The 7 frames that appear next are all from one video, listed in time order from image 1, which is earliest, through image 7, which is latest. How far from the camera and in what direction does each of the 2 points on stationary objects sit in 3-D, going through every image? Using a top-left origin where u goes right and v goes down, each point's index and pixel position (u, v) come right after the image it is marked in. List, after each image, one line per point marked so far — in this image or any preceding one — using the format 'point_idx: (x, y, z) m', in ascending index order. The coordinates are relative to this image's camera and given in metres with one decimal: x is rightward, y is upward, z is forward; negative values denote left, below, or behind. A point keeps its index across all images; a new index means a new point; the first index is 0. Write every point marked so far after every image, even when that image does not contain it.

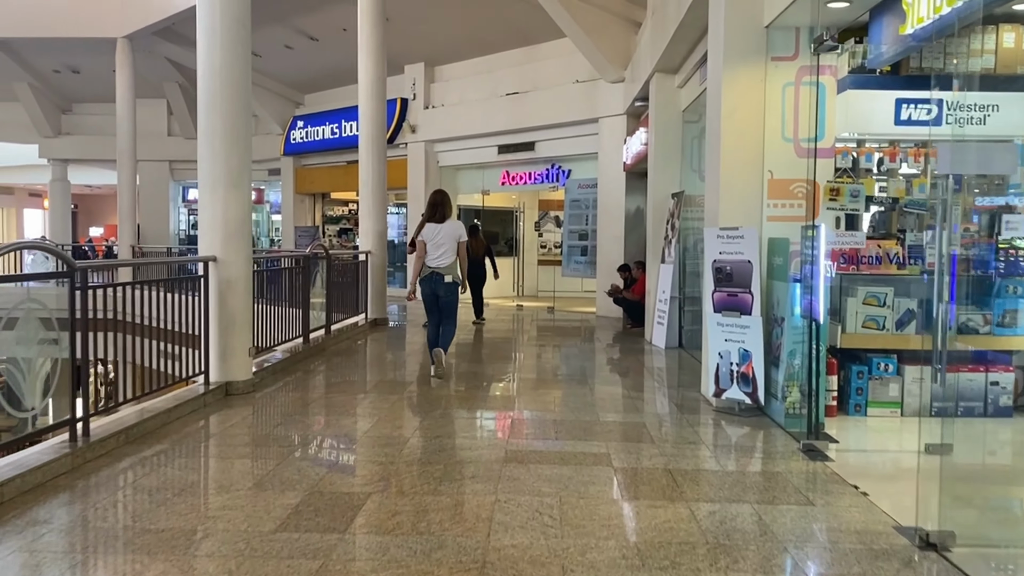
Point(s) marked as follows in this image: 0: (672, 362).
0: (+1.4, -0.7, +7.6) m
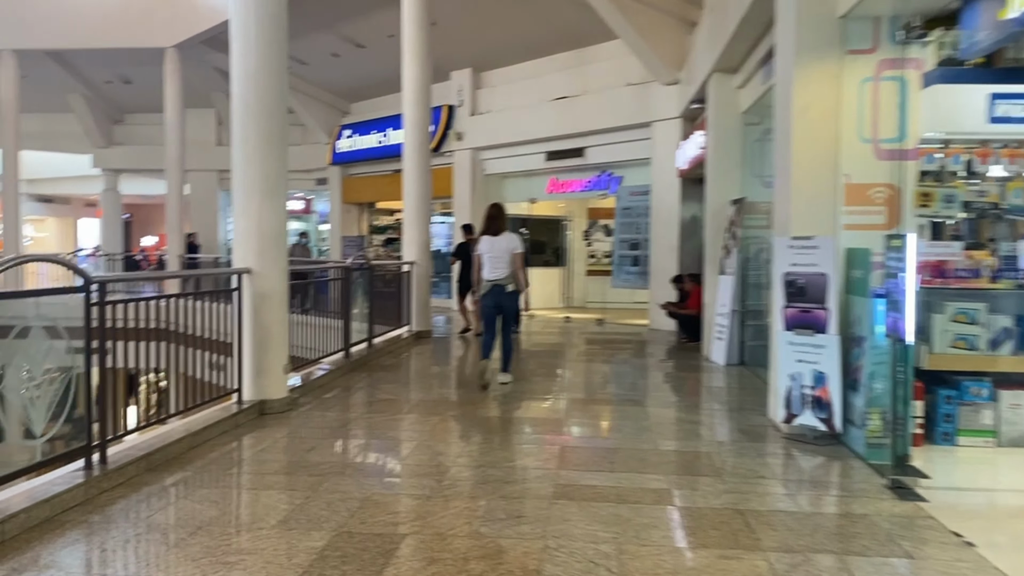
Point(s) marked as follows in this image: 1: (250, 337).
0: (+1.8, -0.8, +7.1) m
1: (-1.6, -0.3, +5.0) m
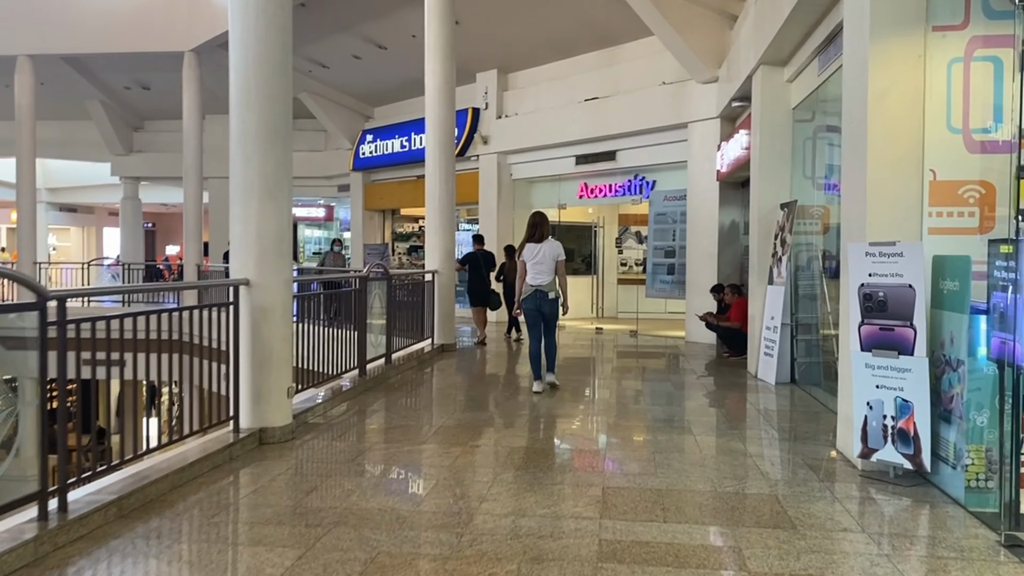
0: (+2.1, -0.9, +6.5) m
1: (-1.4, -0.4, +4.5) m
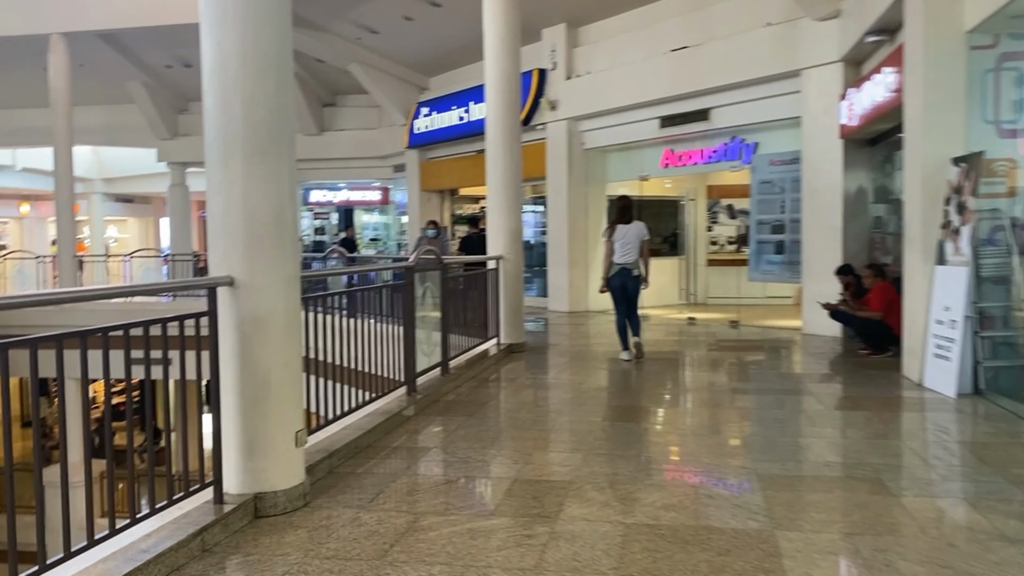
0: (+2.6, -0.8, +4.8) m
1: (-1.0, -0.4, +3.1) m
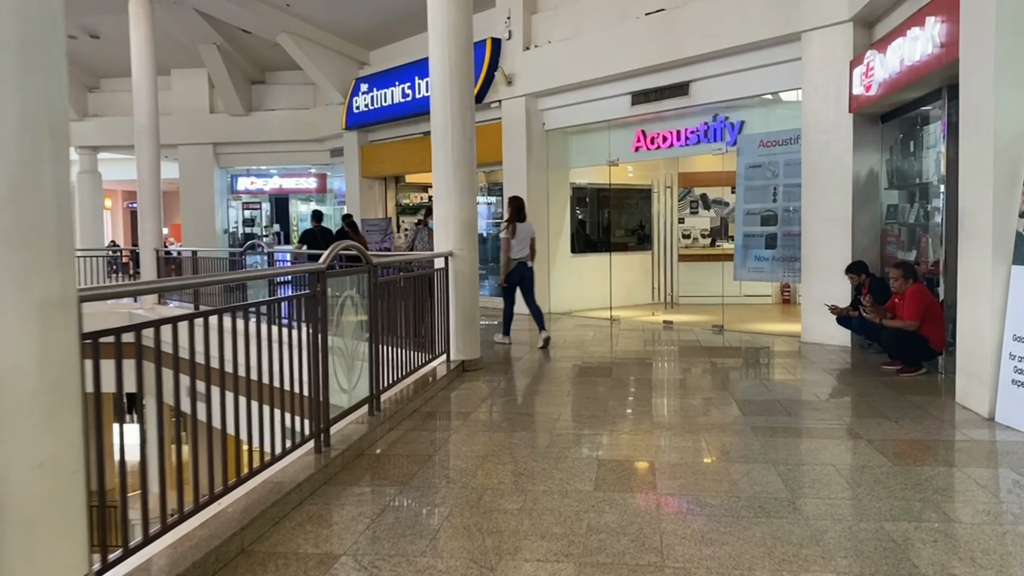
0: (+2.4, -0.8, +3.6) m
1: (-1.1, -0.4, +1.6) m
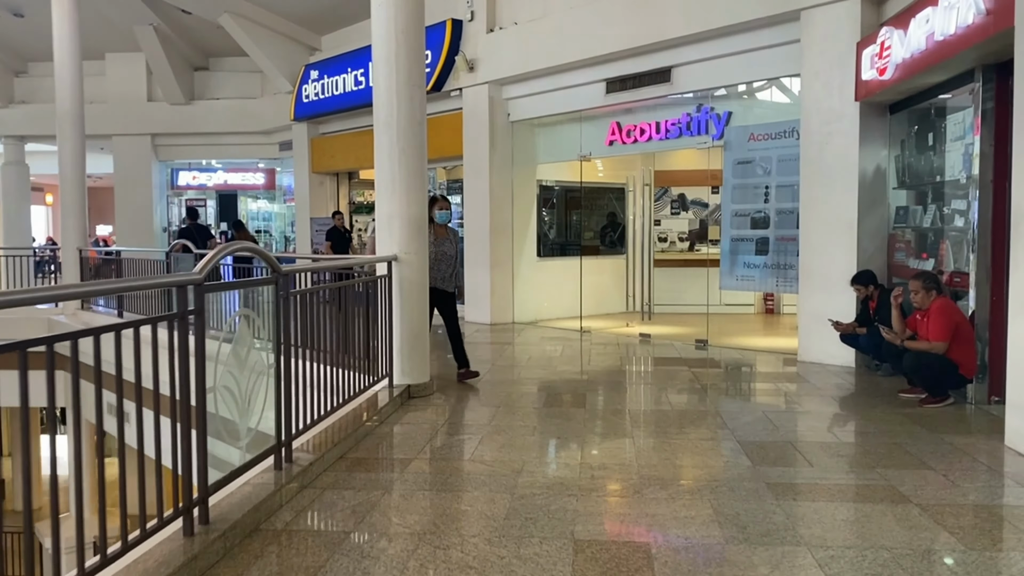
0: (+2.2, -0.9, +2.7) m
1: (-1.2, -0.5, +0.6) m
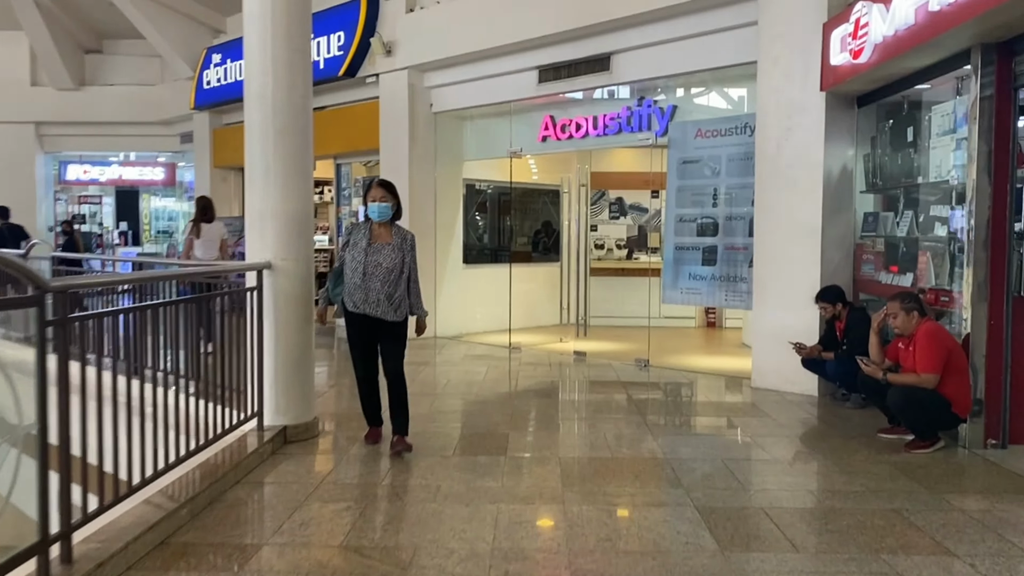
0: (+1.9, -1.0, +1.9) m
1: (-1.3, -0.5, -0.4) m
